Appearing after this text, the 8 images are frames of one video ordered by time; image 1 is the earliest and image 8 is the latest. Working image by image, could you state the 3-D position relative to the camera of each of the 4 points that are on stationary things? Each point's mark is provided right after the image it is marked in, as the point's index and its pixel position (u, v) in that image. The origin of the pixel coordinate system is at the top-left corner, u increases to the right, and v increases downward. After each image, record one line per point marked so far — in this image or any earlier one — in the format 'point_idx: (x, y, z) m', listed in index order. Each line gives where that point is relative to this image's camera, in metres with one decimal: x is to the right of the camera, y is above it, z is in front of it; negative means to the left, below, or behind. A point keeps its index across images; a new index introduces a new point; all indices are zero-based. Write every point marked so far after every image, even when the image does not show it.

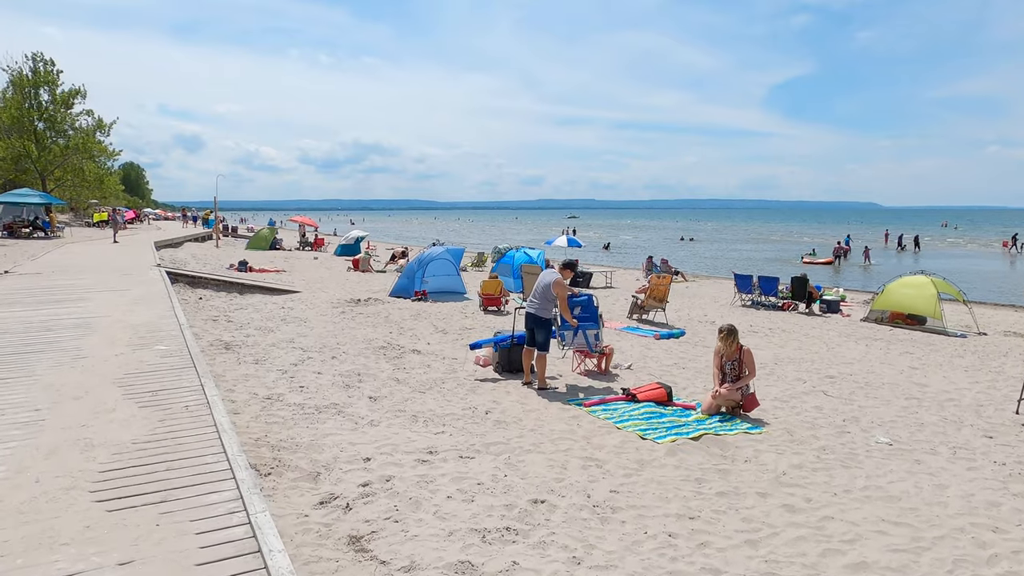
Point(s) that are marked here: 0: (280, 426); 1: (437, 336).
0: (-2.0, -1.2, +5.9) m
1: (-1.2, -0.8, +10.9) m
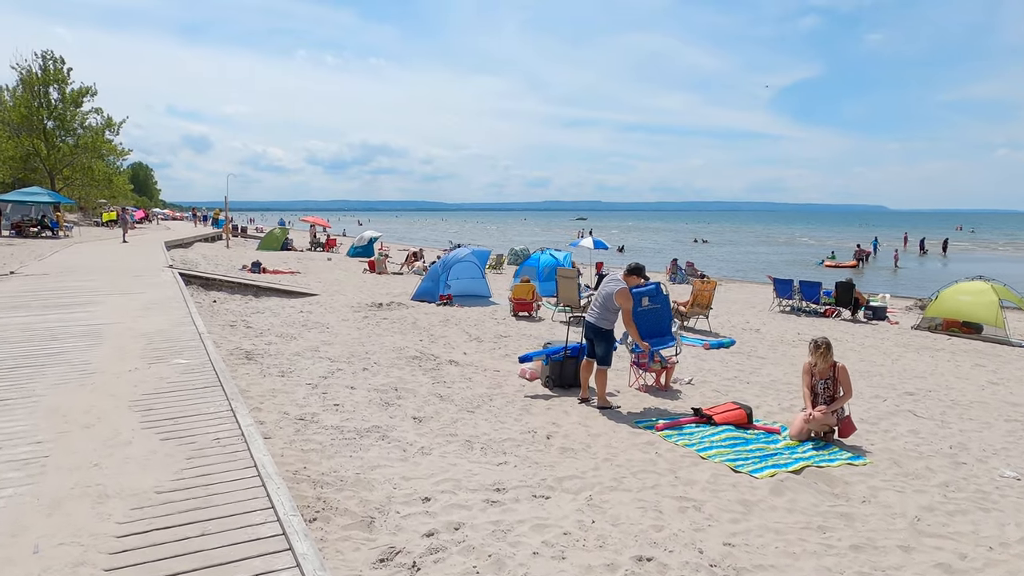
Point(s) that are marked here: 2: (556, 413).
0: (-1.4, -1.2, +5.1) m
1: (-0.6, -0.8, +10.2) m
2: (+0.4, -1.2, +6.7) m
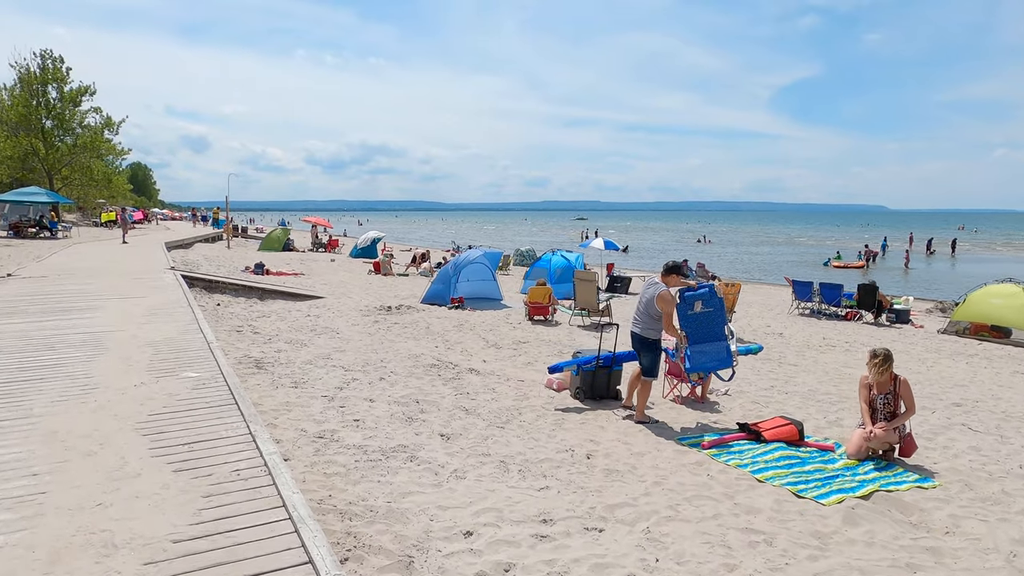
0: (-1.1, -1.3, +4.7) m
1: (-0.3, -0.9, +9.7) m
2: (+0.7, -1.3, +6.2) m
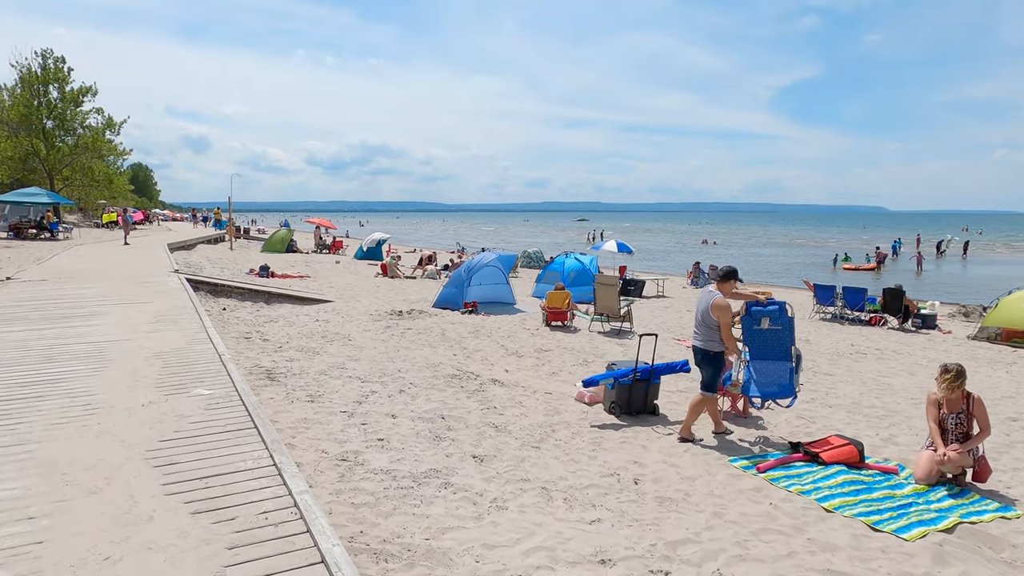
0: (-0.8, -1.4, +4.2) m
1: (0.0, -1.0, +9.3) m
2: (+1.0, -1.3, +5.8) m
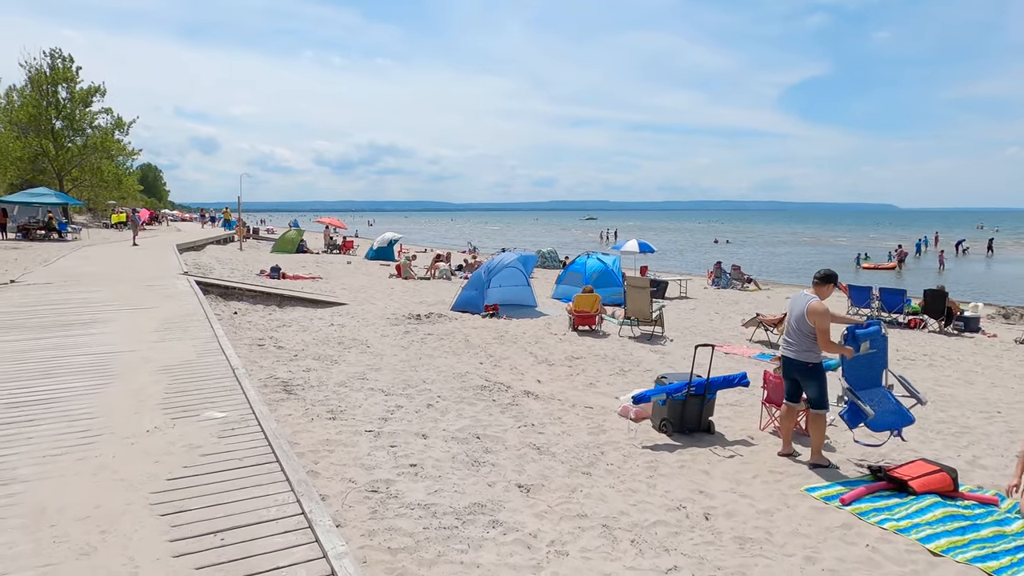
0: (-0.5, -1.4, +3.6) m
1: (+0.4, -1.0, +8.6) m
2: (+1.4, -1.4, +5.1) m
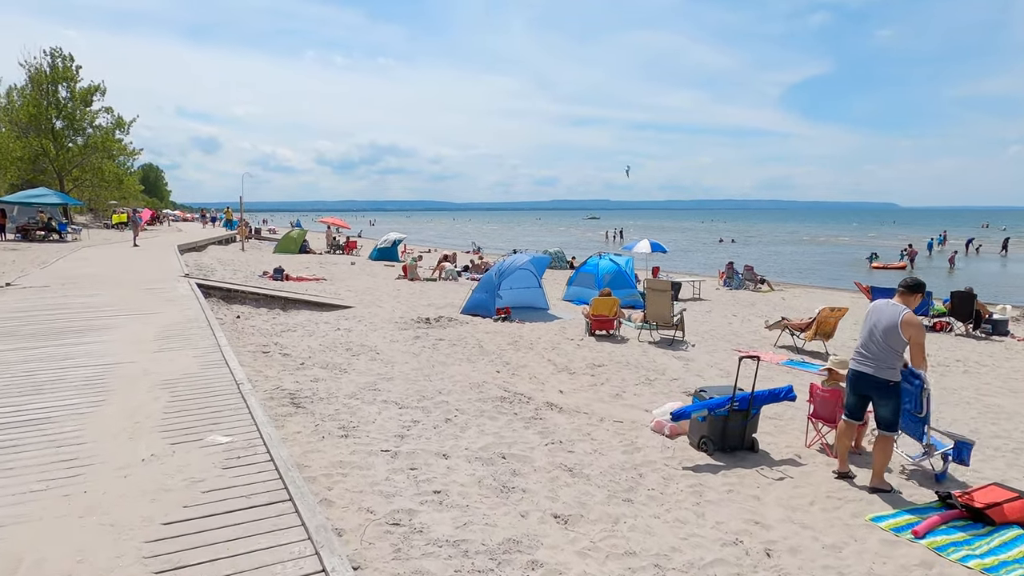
0: (-0.3, -1.5, +3.2) m
1: (+0.6, -1.1, +8.2) m
2: (+1.6, -1.5, +4.7) m
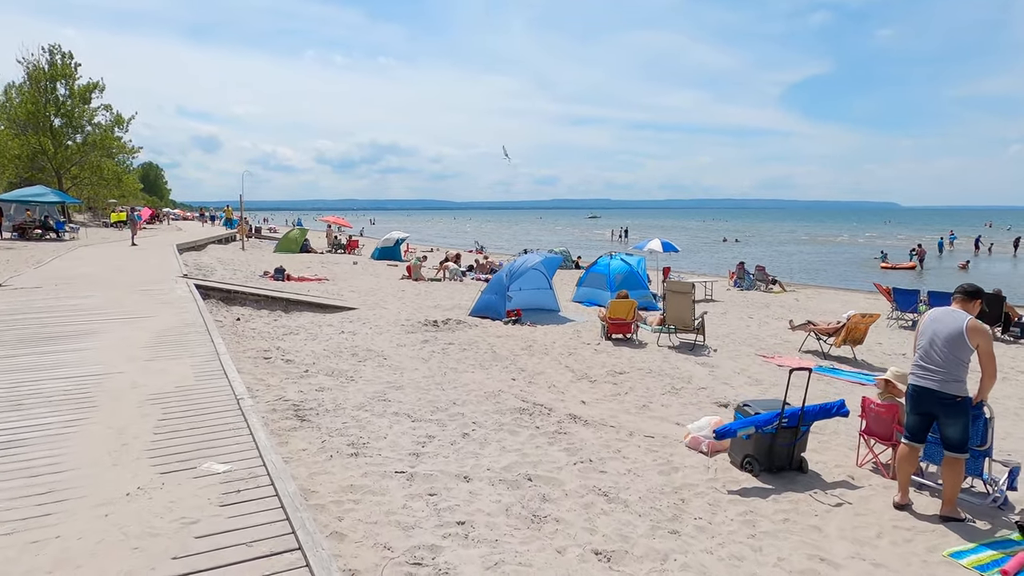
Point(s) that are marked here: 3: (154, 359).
0: (-0.1, -1.5, +2.7) m
1: (+0.8, -1.1, +7.7) m
2: (+1.8, -1.5, +4.2) m
3: (-3.2, -0.6, +6.2) m
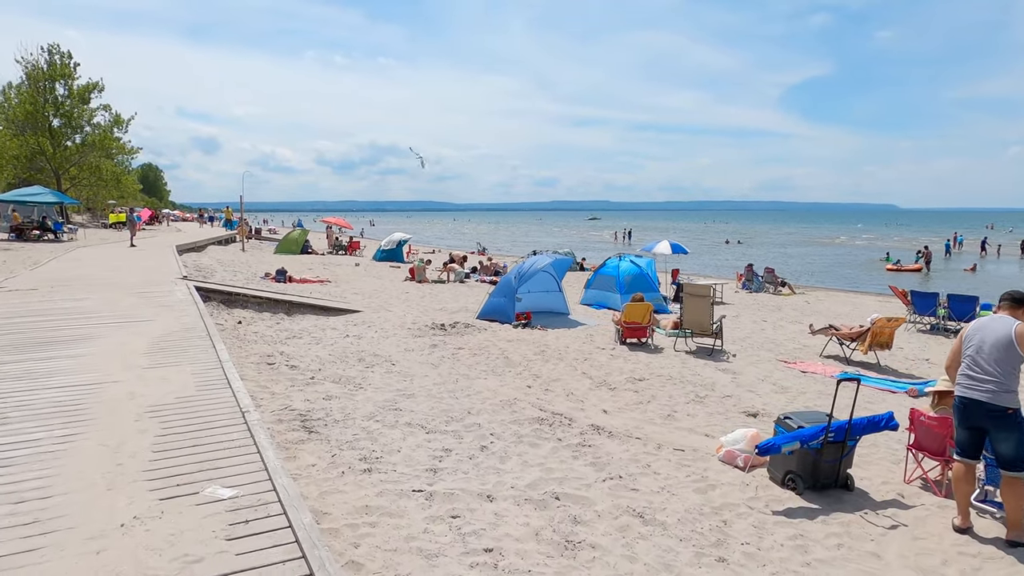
0: (+0.1, -1.5, +2.3) m
1: (+1.0, -1.1, +7.3) m
2: (+2.0, -1.5, +3.8) m
3: (-3.0, -0.7, +5.8) m
